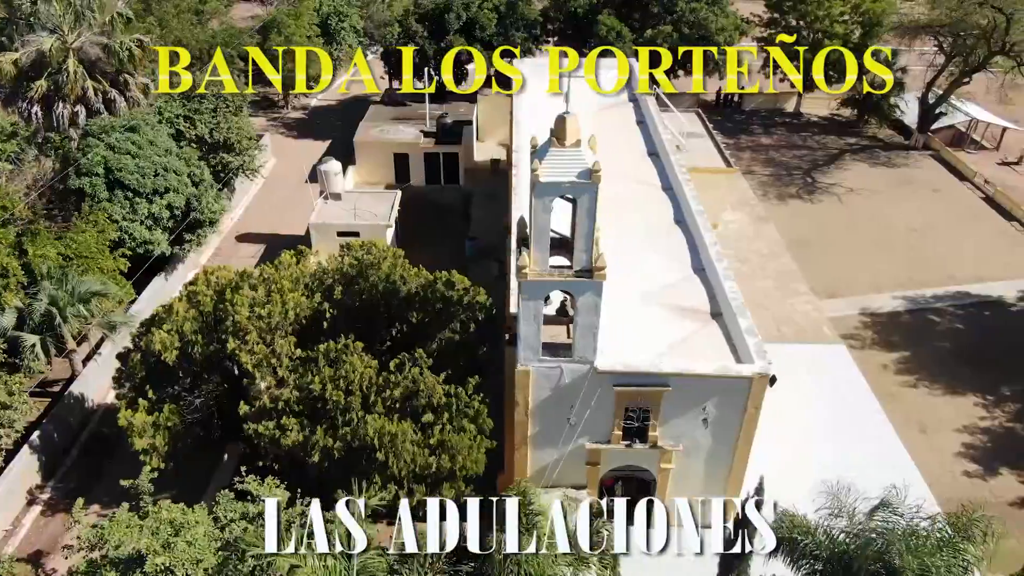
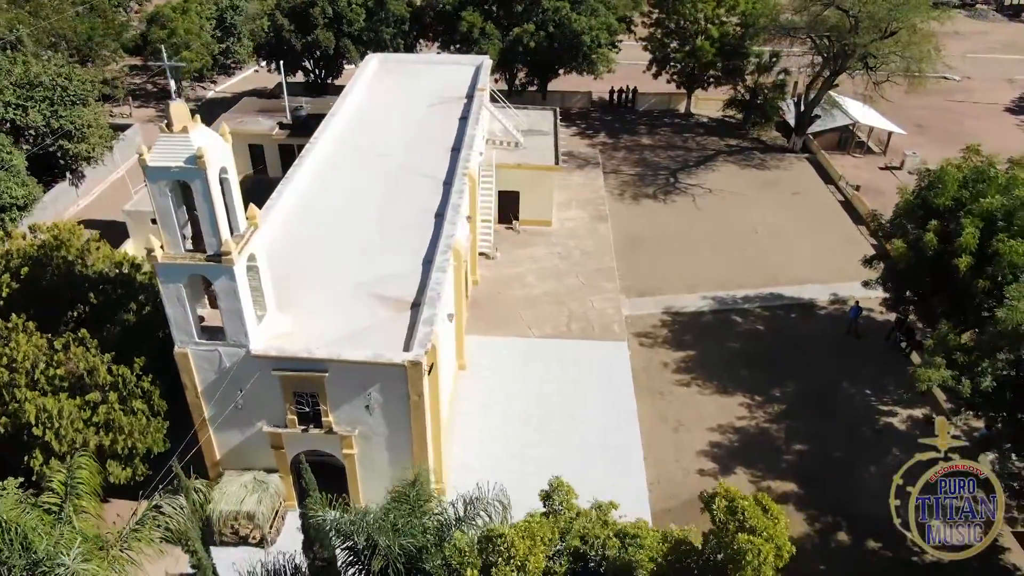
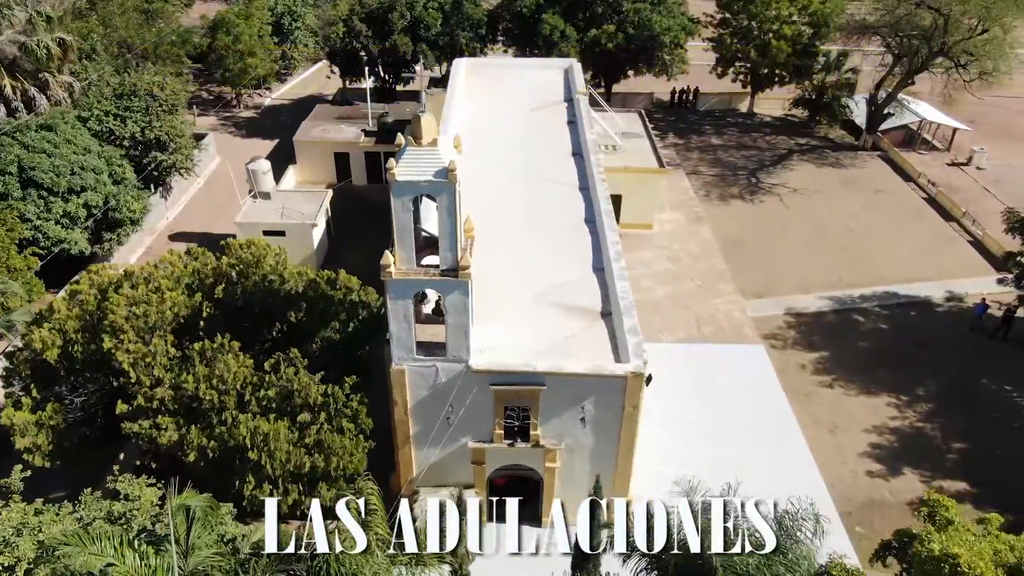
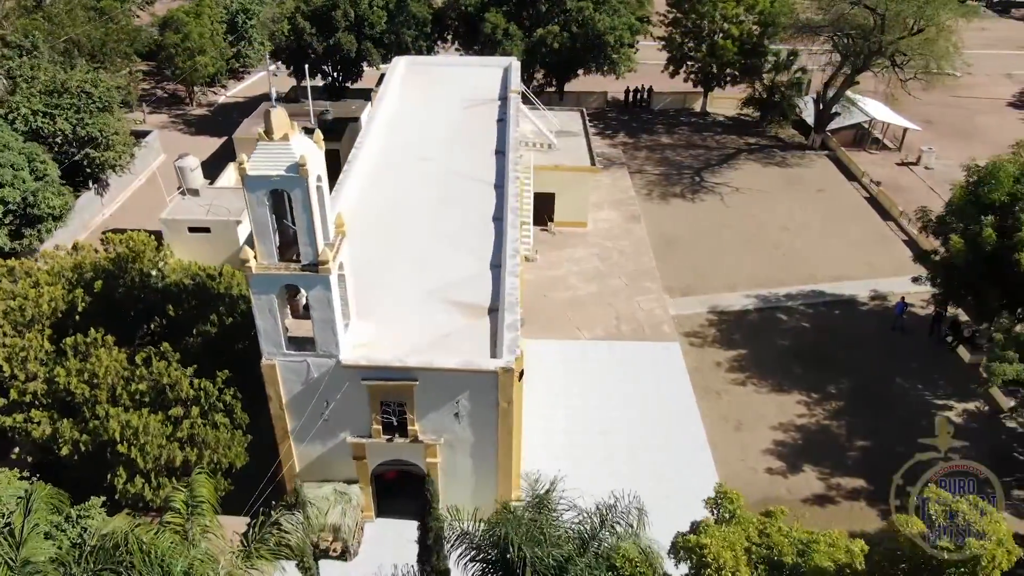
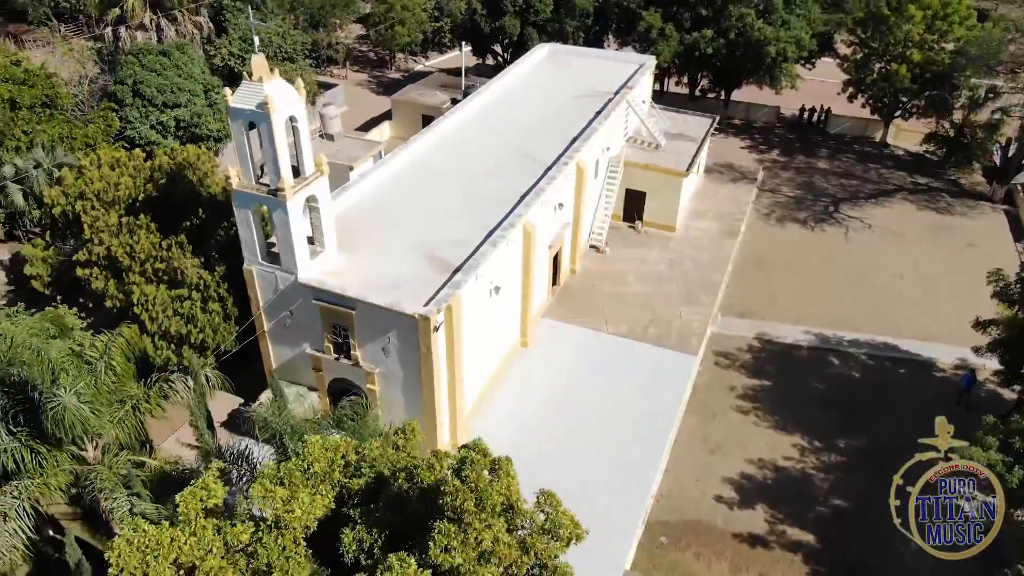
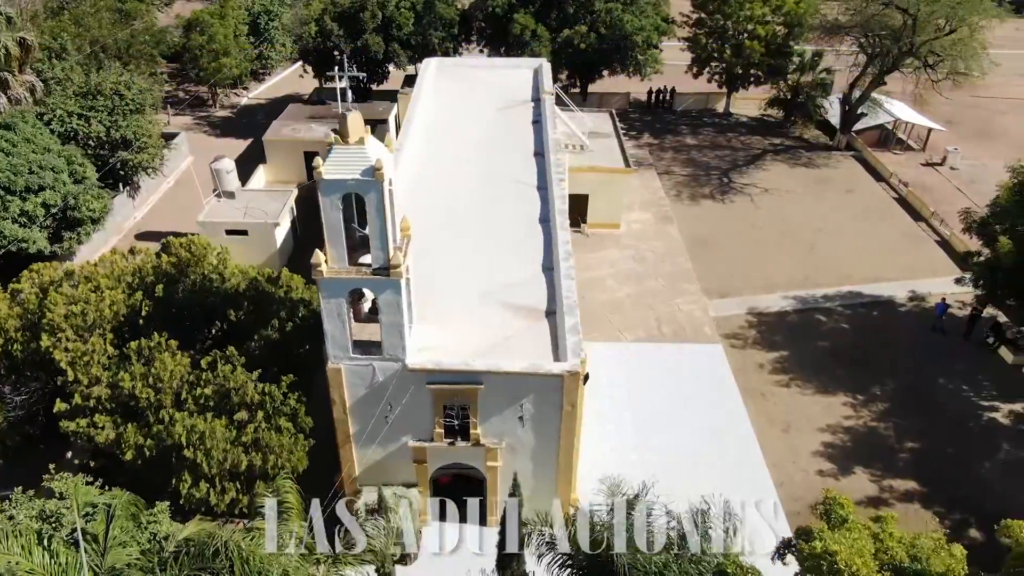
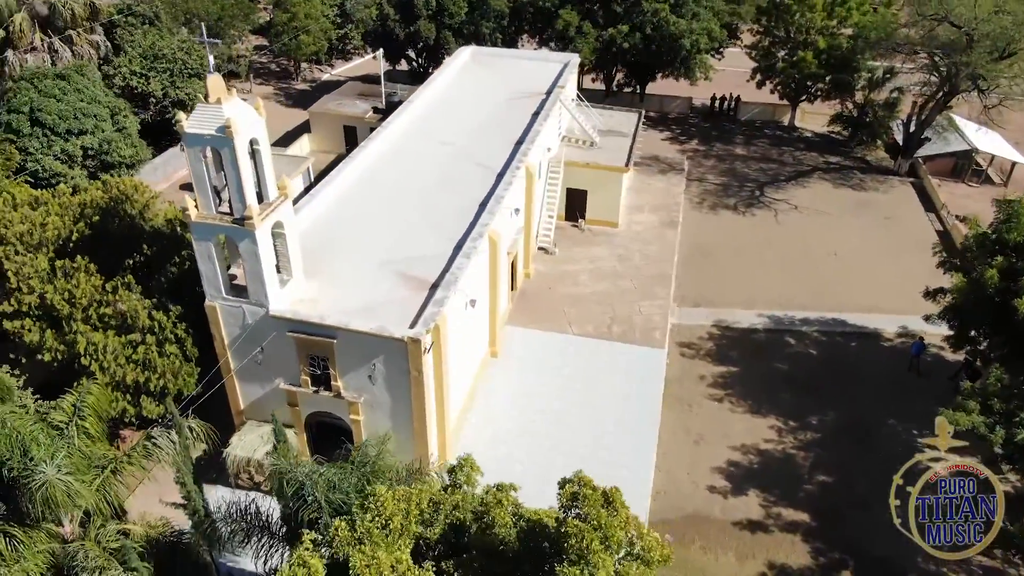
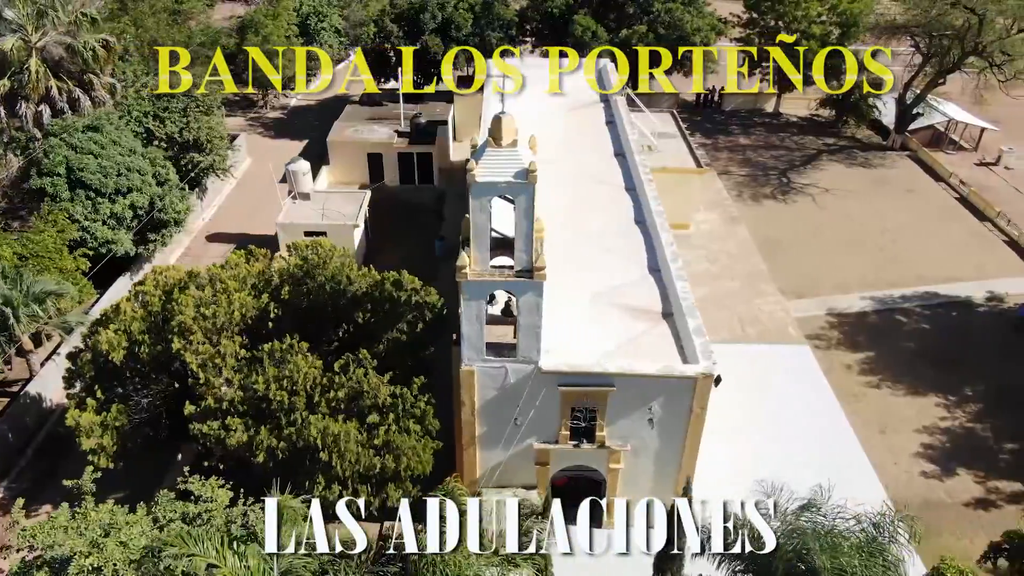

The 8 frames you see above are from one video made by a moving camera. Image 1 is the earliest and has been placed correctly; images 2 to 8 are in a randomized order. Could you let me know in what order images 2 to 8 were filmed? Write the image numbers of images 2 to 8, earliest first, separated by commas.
8, 3, 6, 4, 2, 7, 5
